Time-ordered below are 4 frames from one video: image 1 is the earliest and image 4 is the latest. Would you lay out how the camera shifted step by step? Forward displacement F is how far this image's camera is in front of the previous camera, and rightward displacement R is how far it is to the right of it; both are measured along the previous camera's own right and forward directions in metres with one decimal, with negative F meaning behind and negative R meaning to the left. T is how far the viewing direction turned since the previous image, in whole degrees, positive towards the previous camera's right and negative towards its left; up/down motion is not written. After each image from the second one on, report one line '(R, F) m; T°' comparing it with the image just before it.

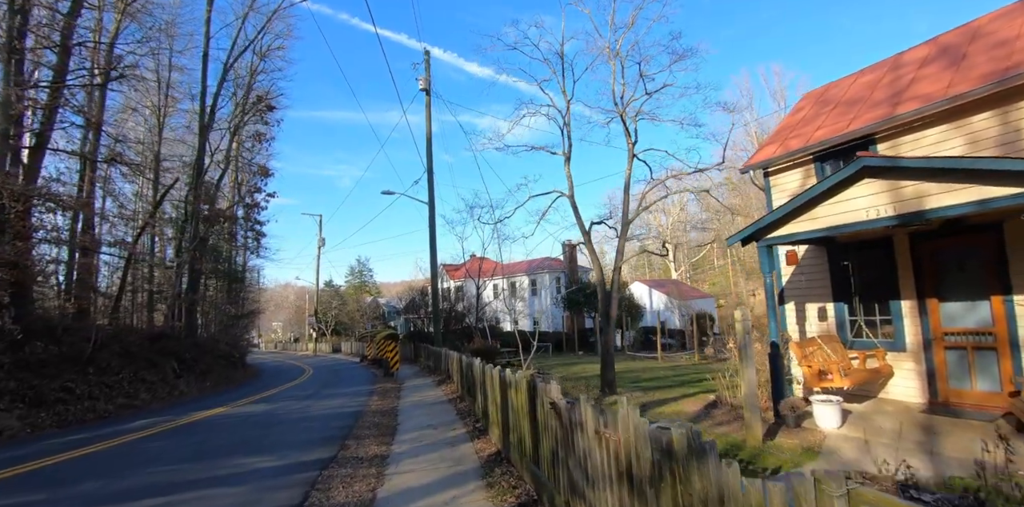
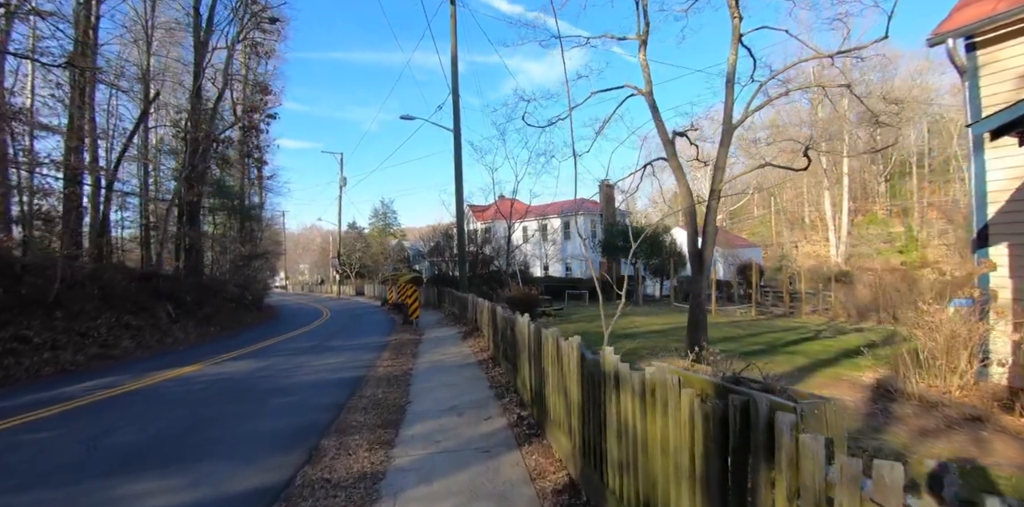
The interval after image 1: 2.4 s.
(-0.5, +3.1) m; -3°
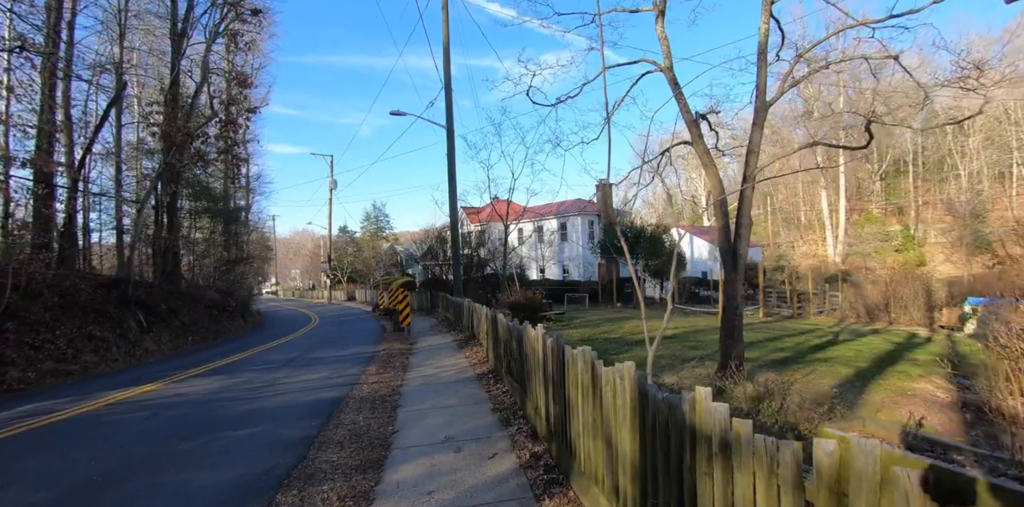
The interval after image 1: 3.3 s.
(-0.1, +1.2) m; +1°
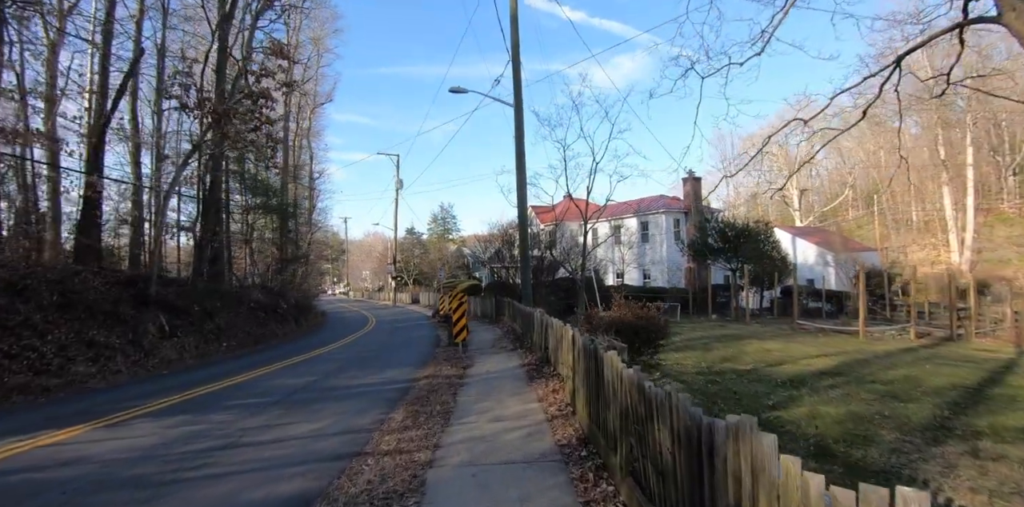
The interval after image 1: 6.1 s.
(-0.4, +3.5) m; -7°
